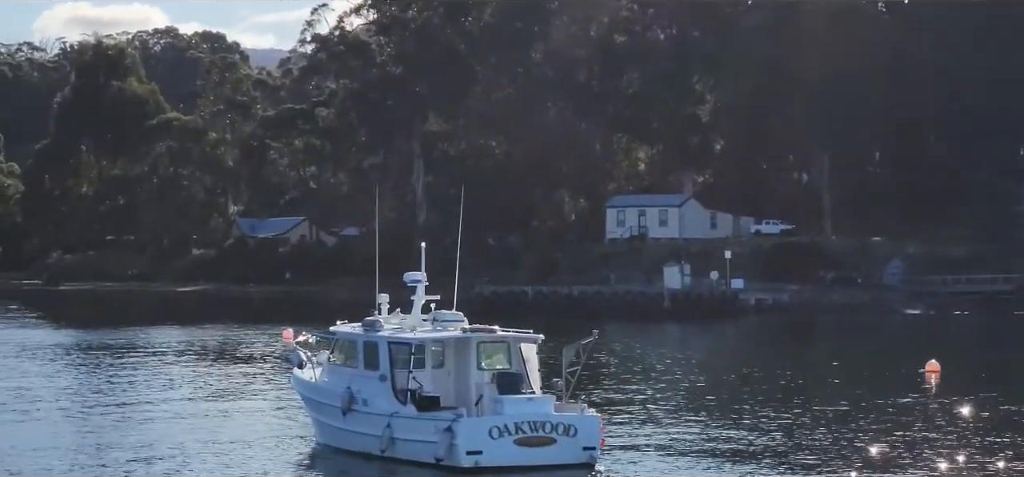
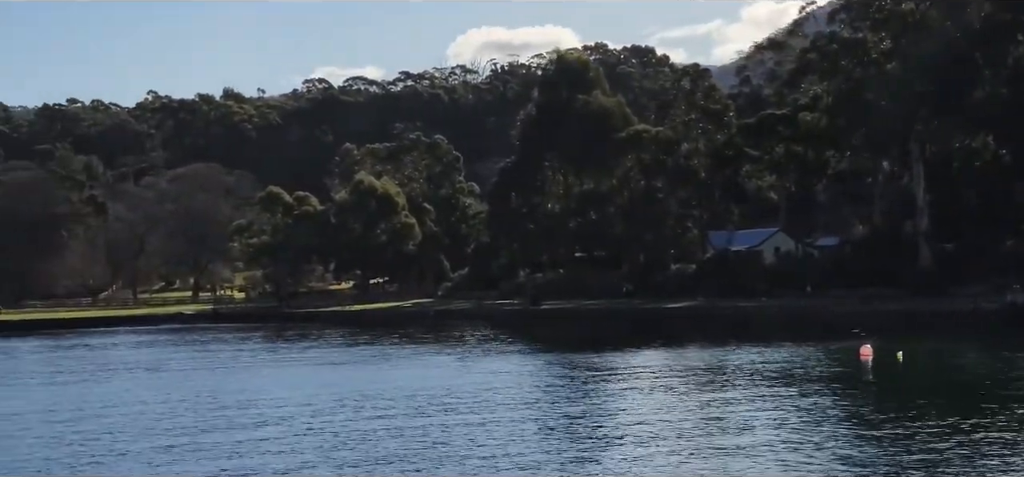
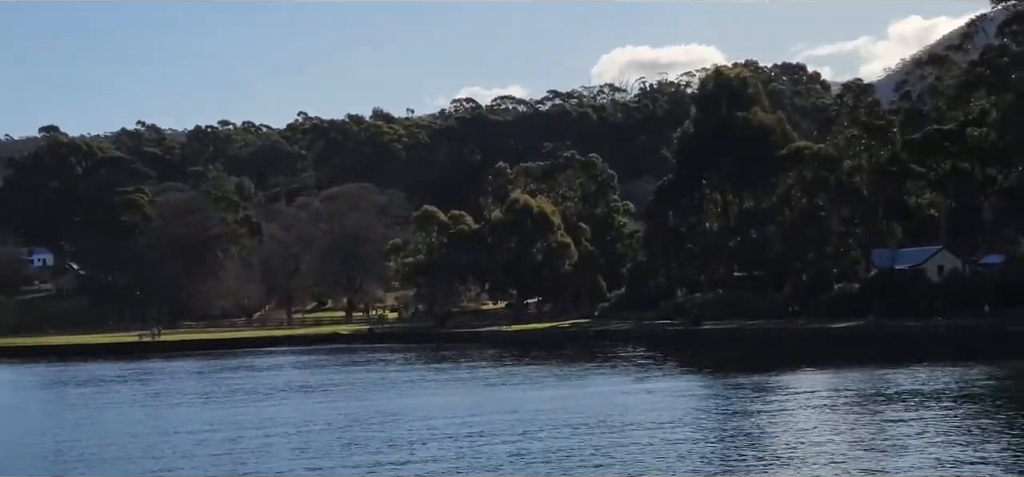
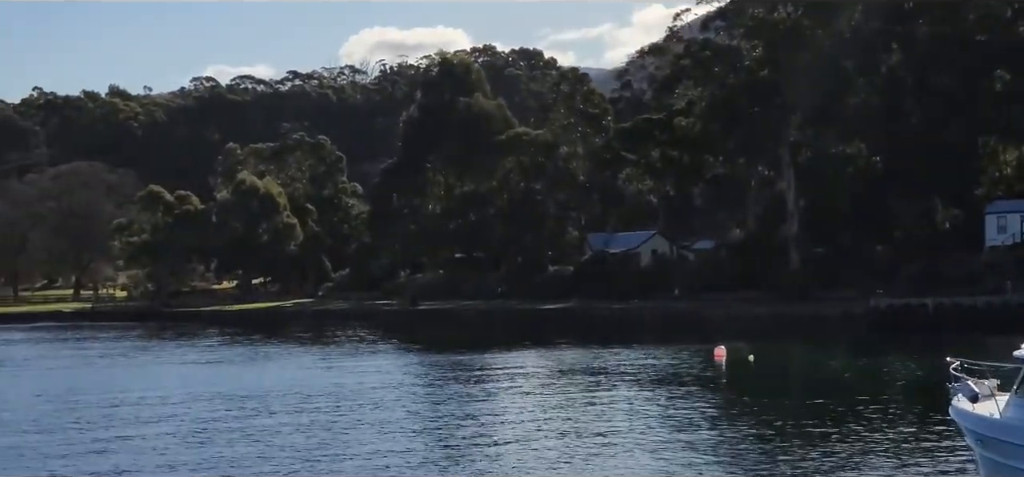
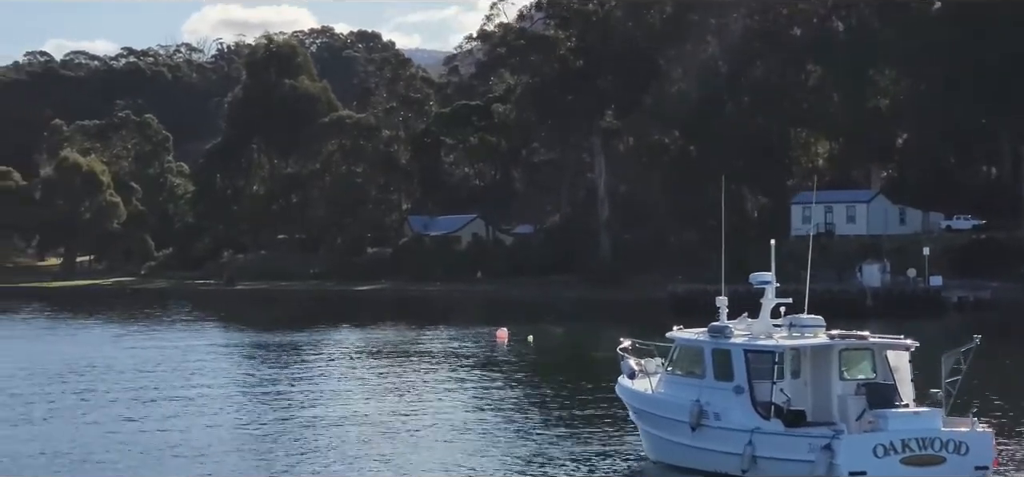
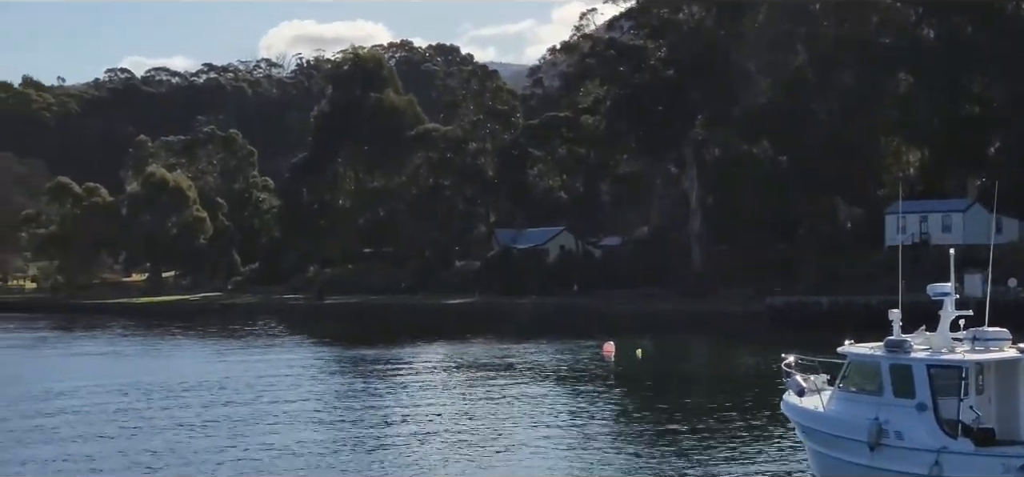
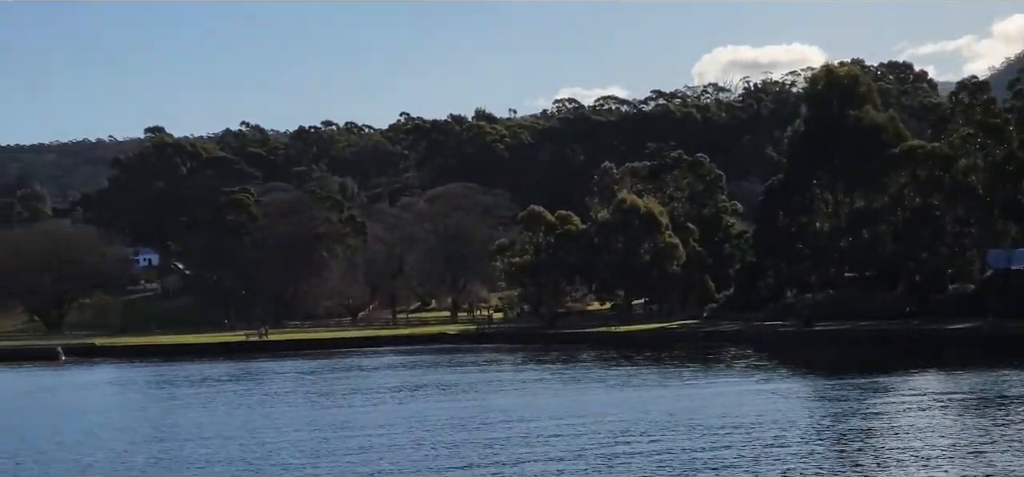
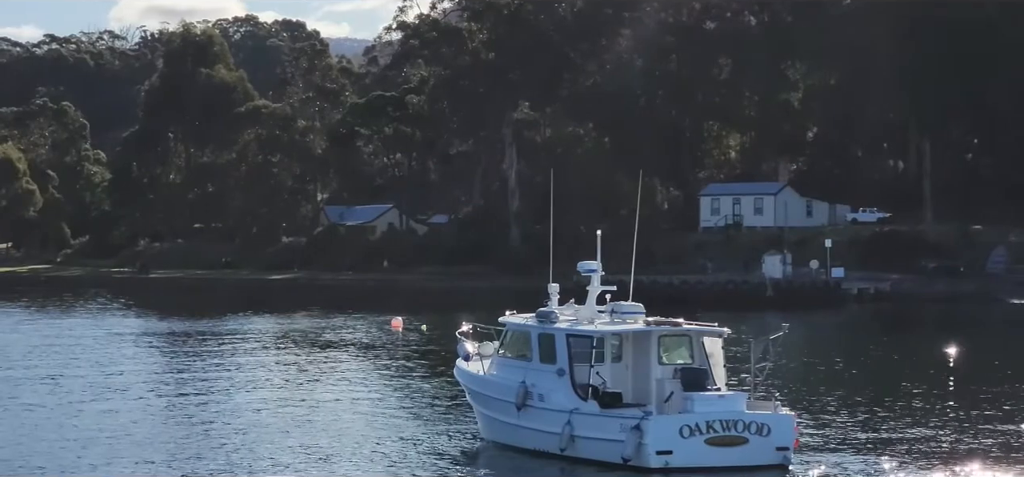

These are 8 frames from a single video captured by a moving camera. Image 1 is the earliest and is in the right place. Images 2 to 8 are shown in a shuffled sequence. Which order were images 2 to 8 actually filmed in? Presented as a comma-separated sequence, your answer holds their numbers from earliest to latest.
8, 5, 6, 4, 2, 3, 7
